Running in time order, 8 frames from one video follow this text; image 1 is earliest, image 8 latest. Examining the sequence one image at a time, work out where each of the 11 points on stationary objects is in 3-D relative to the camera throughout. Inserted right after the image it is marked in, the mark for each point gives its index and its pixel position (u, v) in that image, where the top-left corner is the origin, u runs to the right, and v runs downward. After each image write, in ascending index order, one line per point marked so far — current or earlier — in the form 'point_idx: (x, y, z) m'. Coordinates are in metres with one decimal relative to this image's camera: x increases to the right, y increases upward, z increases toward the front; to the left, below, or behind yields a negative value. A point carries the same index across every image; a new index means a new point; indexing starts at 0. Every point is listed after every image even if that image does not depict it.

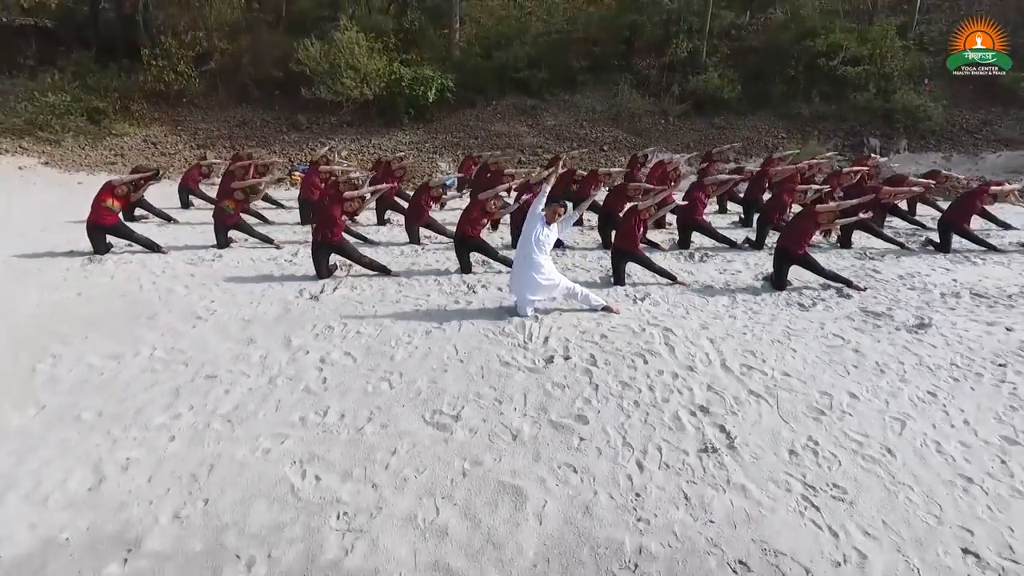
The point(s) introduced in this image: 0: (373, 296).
0: (-2.0, -0.1, +8.8) m
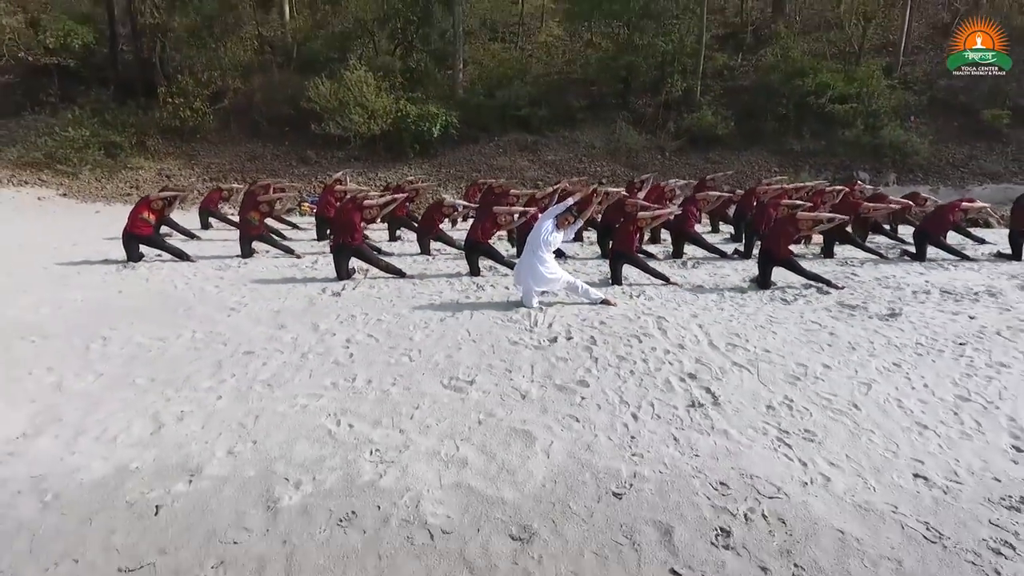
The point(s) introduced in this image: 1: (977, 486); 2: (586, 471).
0: (-1.9, -0.1, +9.6) m
1: (+3.6, -1.5, +4.8) m
2: (+0.6, -1.5, +5.0) m
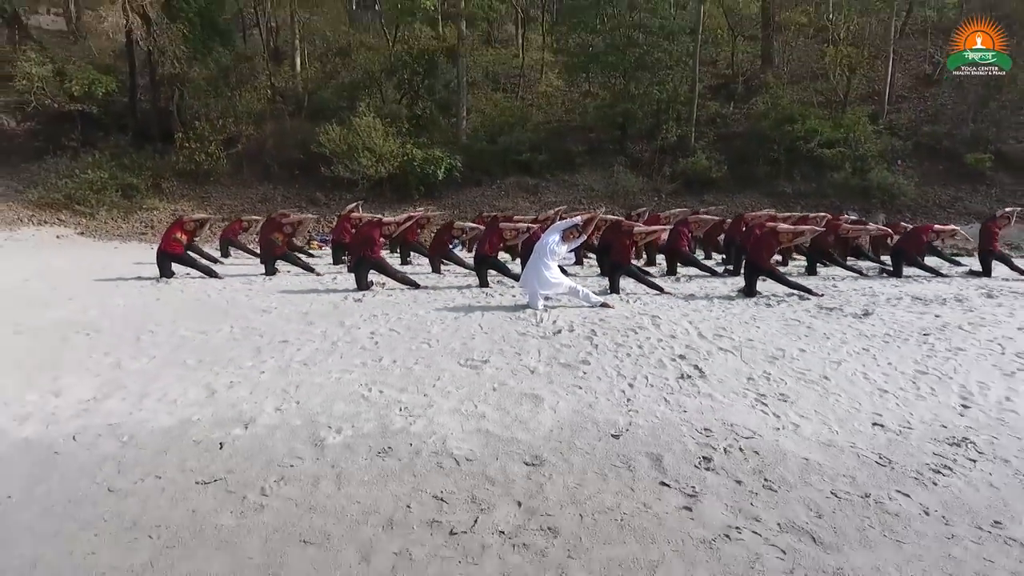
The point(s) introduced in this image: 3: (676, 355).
0: (-1.8, -0.2, +10.4) m
1: (+3.7, -1.3, +5.6) m
2: (+0.7, -1.2, +5.8) m
3: (+2.0, -0.8, +7.5) m
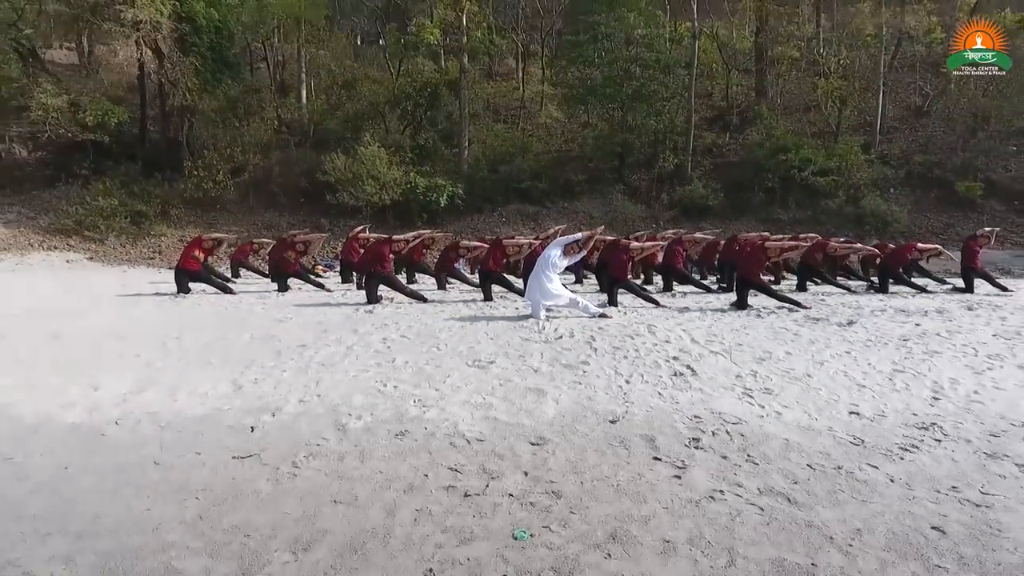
0: (-1.7, -0.4, +11.0) m
1: (+3.8, -1.3, +6.0) m
2: (+0.8, -1.2, +6.3) m
3: (+2.0, -0.9, +8.0) m
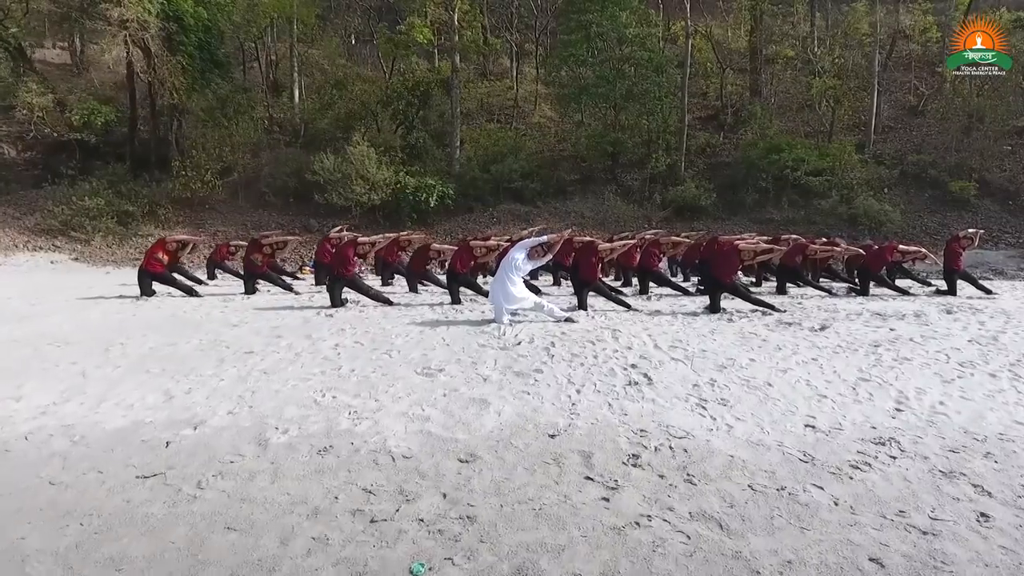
0: (-2.3, -0.5, +10.6) m
1: (+3.2, -1.3, +5.7) m
2: (+0.2, -1.3, +5.9) m
3: (+1.4, -1.0, +7.7) m
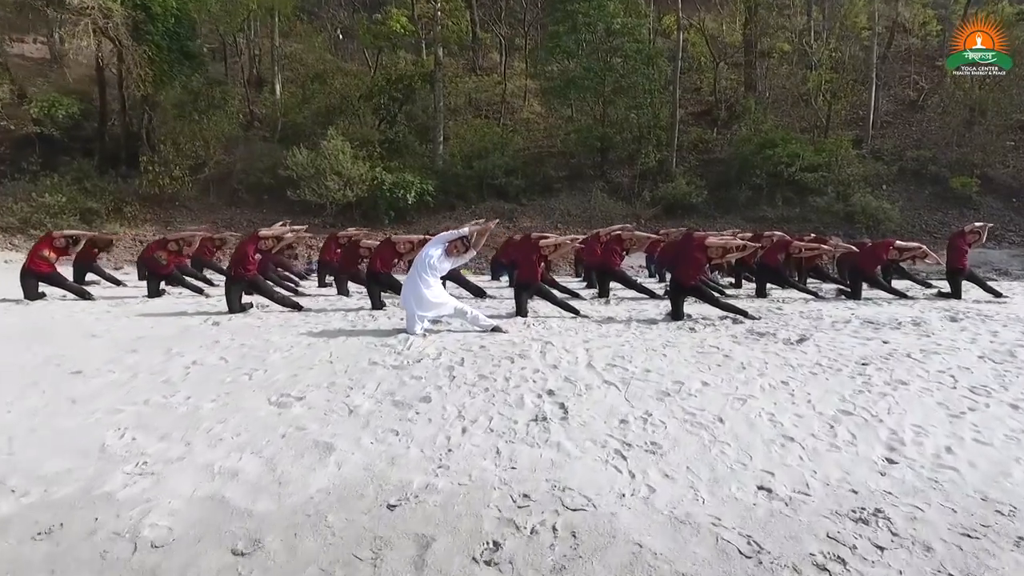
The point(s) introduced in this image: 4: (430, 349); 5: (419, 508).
0: (-3.4, -0.5, +8.9) m
1: (+2.1, -1.4, +4.0) m
2: (-1.0, -1.3, +4.2) m
3: (+0.3, -1.0, +6.0) m
4: (-1.0, -0.7, +7.4) m
5: (-0.6, -1.4, +3.9) m
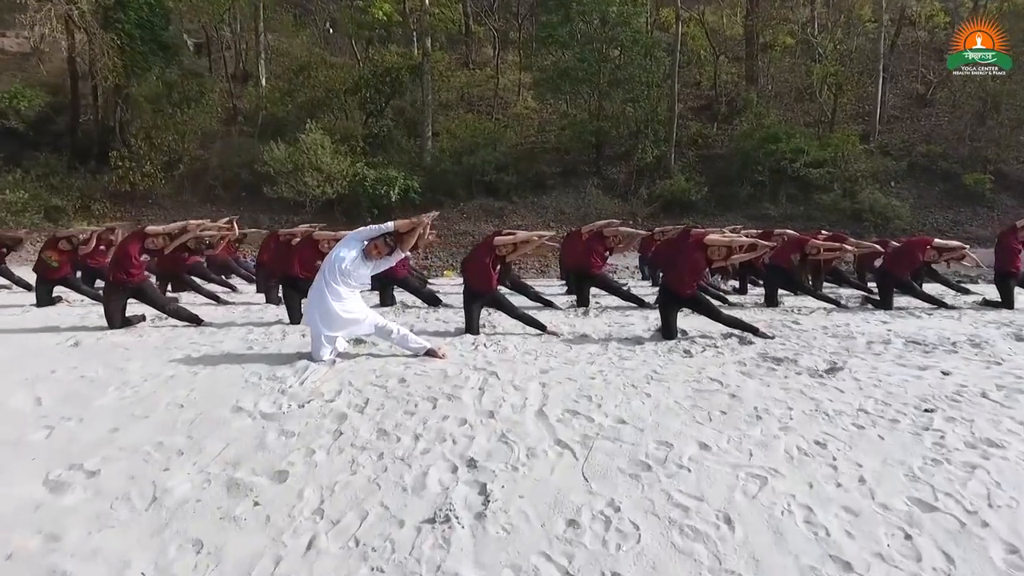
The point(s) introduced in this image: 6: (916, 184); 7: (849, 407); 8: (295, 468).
0: (-4.1, -0.6, +7.0) m
1: (+1.4, -1.5, +2.1) m
2: (-1.6, -1.5, +2.3) m
3: (-0.3, -1.1, +4.0) m
4: (-1.6, -0.8, +5.4) m
5: (-1.2, -1.5, +1.9) m
6: (+13.9, +3.8, +21.0) m
7: (+2.7, -0.9, +4.9) m
8: (-1.4, -1.1, +3.9) m
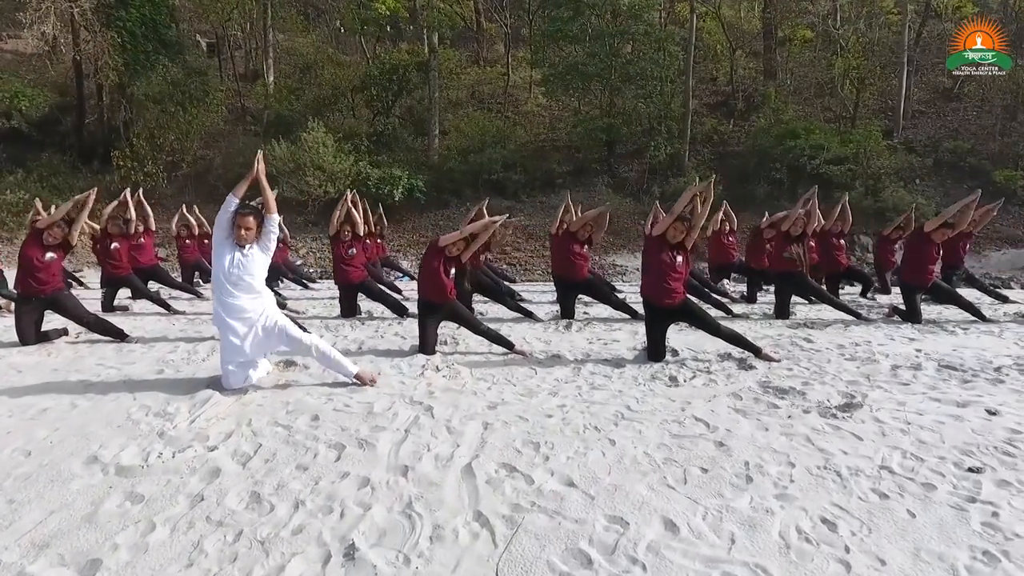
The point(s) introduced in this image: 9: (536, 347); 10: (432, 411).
0: (-4.5, -0.7, +6.0) m
1: (+0.9, -1.6, +1.0) m
2: (-2.1, -1.6, +1.3) m
3: (-0.8, -1.2, +3.0) m
4: (-2.1, -1.0, +4.4) m
5: (-1.8, -1.6, +0.9) m
6: (+13.9, +3.7, +19.5) m
7: (+2.2, -1.1, +3.8) m
8: (-1.9, -1.3, +2.9) m
9: (+0.2, -0.6, +6.8) m
10: (-0.6, -0.9, +4.7) m
